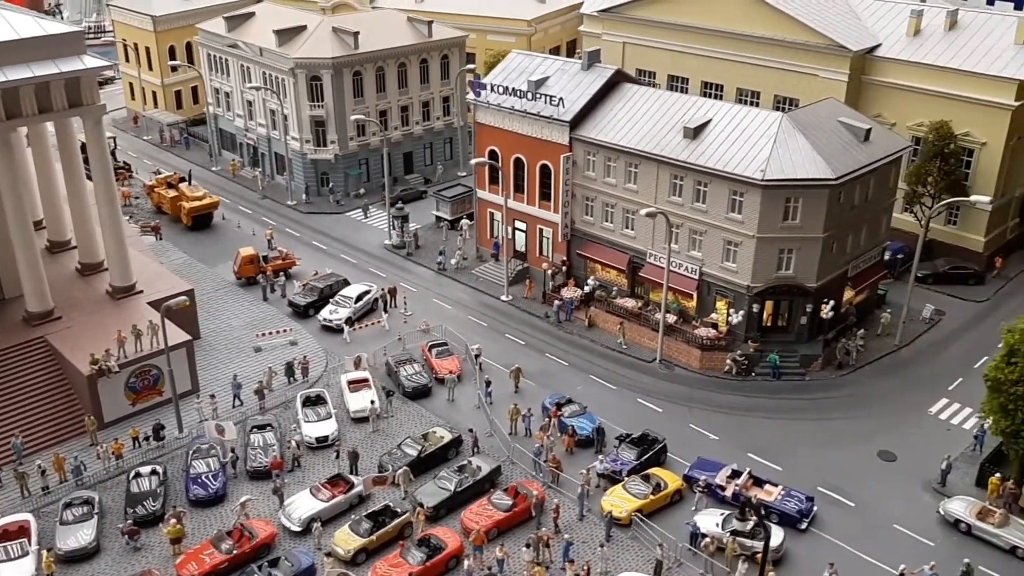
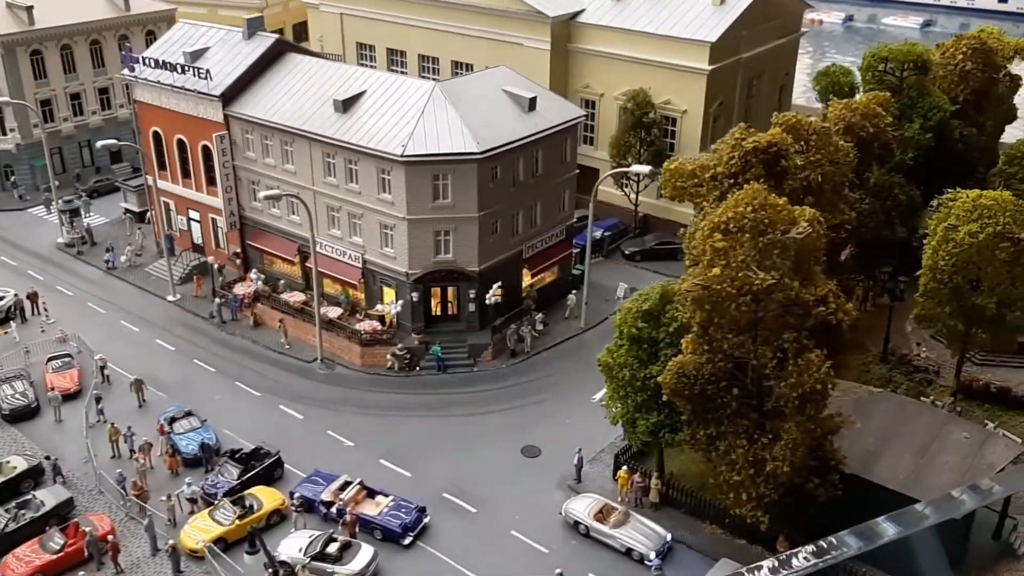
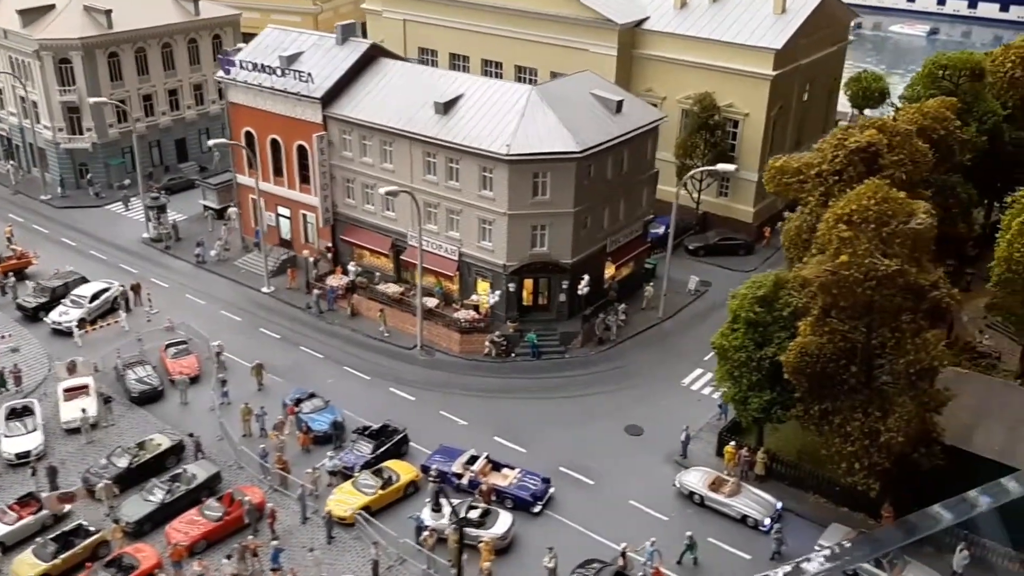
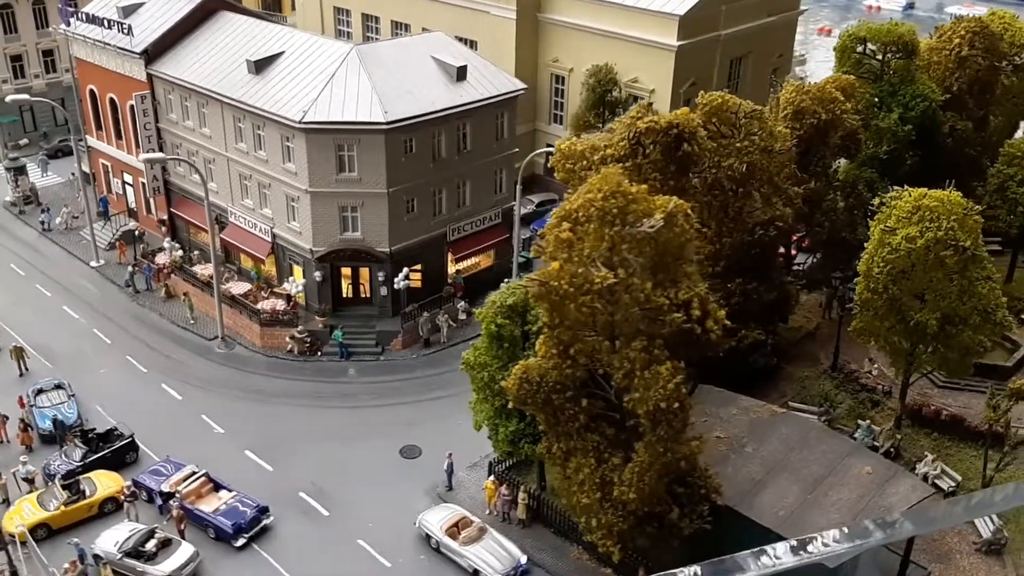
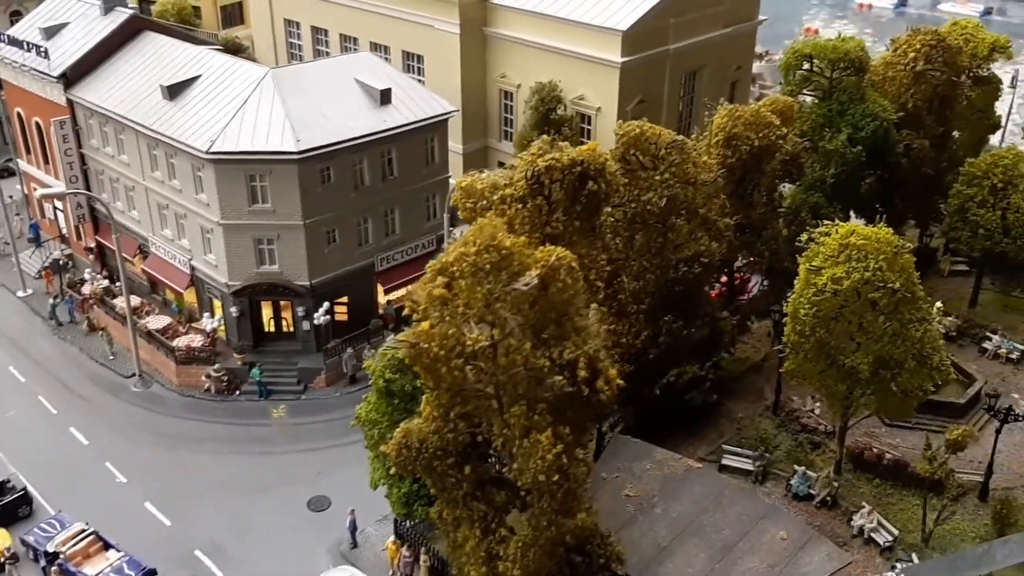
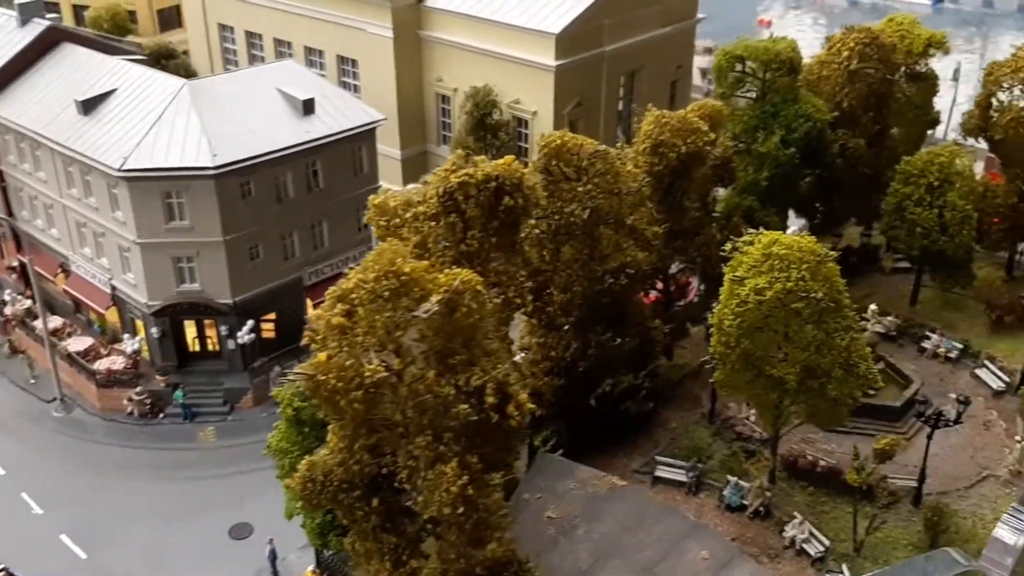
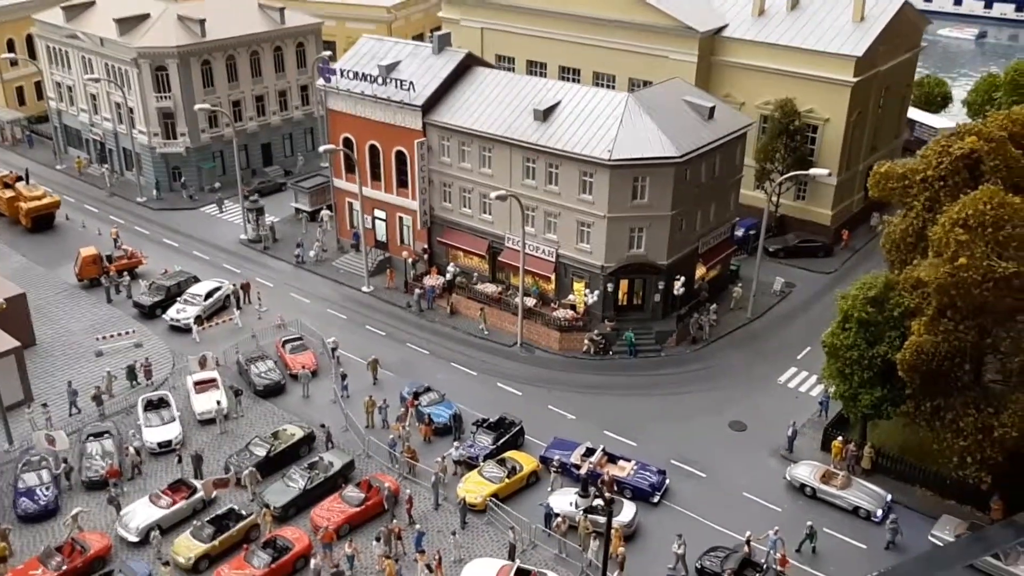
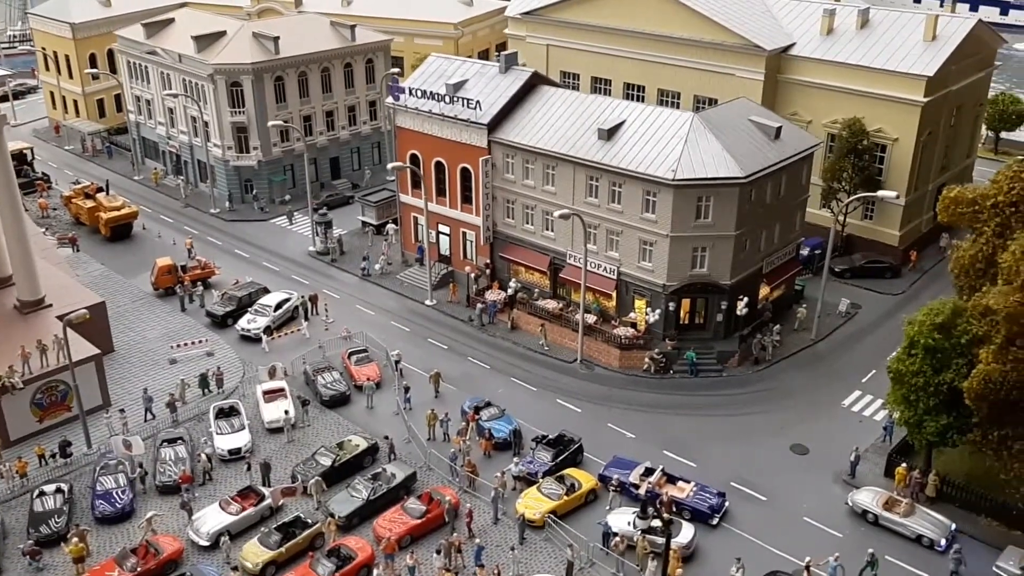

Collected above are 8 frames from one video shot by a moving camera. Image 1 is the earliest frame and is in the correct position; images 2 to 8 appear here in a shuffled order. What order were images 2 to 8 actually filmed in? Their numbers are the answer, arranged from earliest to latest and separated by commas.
8, 7, 3, 2, 4, 5, 6
